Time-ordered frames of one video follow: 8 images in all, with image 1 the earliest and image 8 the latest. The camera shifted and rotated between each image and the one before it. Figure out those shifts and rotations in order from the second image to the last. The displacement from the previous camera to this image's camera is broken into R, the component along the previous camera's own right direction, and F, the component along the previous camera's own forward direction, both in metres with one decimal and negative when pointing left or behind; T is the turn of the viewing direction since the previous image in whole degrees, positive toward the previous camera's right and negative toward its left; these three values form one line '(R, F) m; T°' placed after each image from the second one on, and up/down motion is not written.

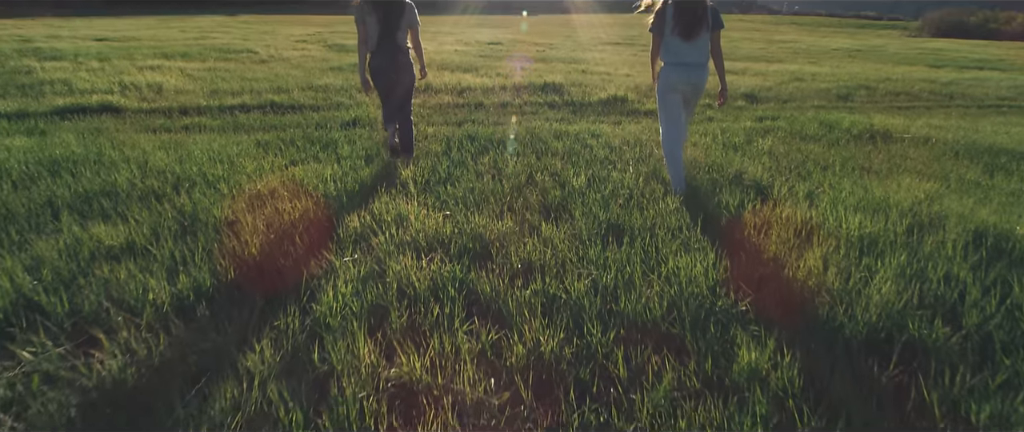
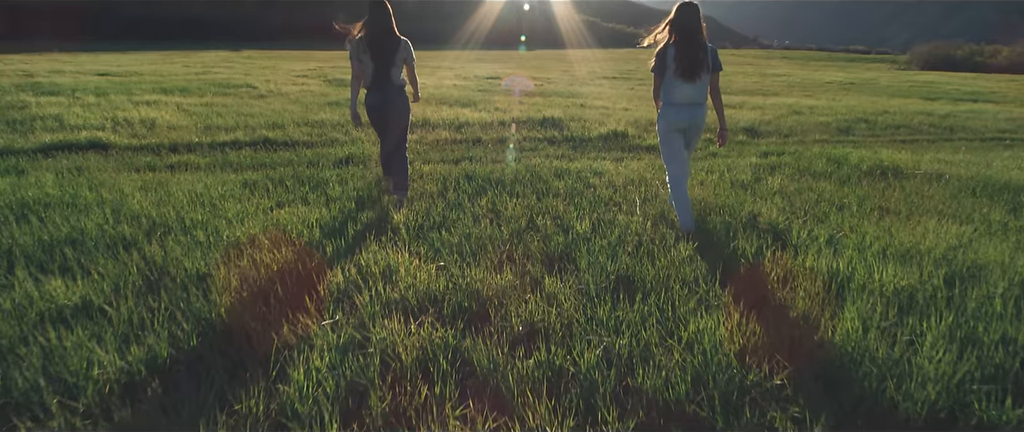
(0.0, +0.3) m; 0°
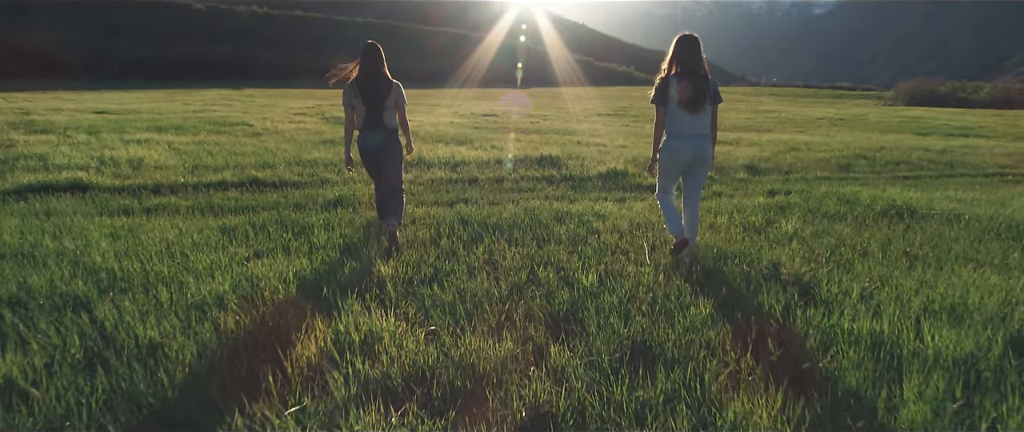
(0.0, +0.4) m; 0°
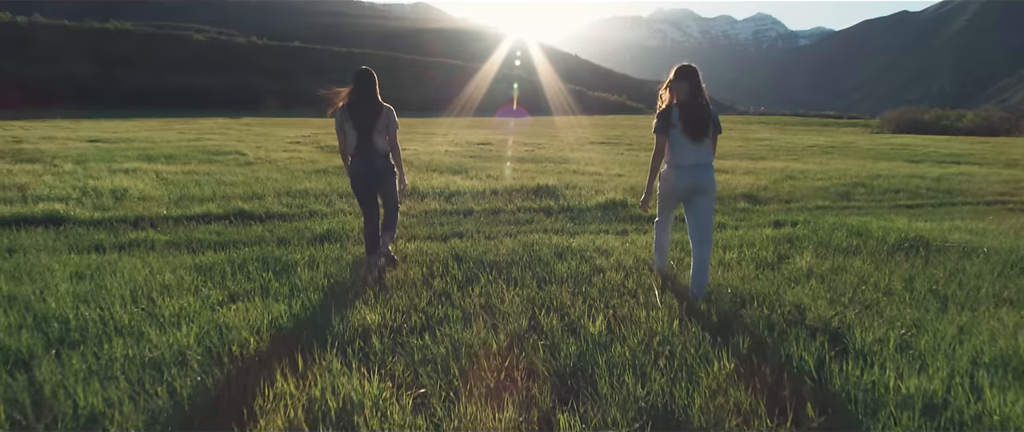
(0.0, +0.4) m; +1°
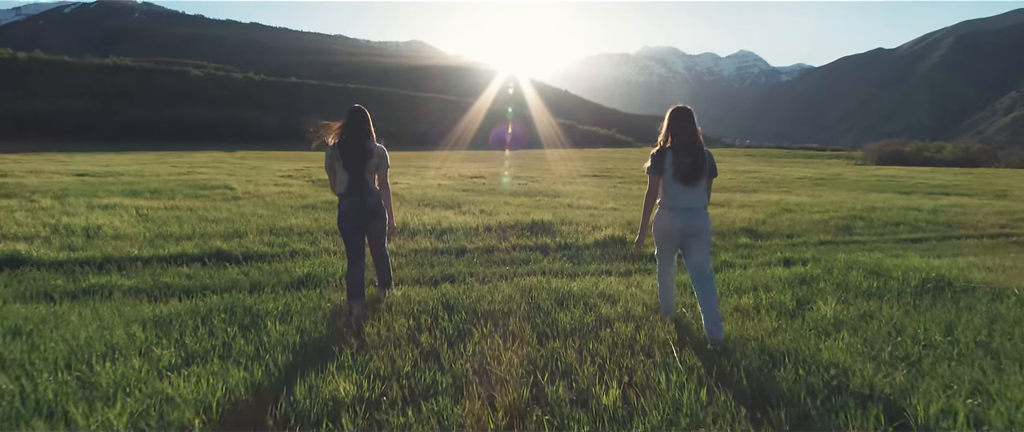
(0.0, +0.5) m; +1°
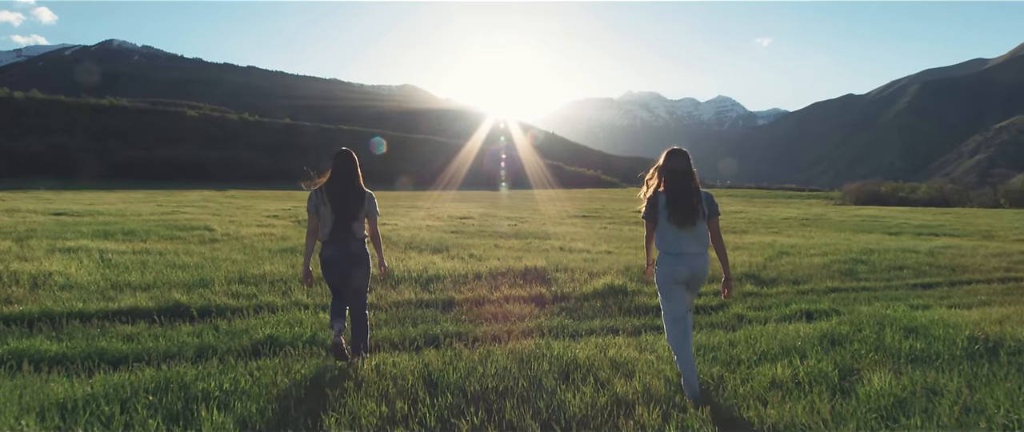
(-0.1, +0.8) m; +1°
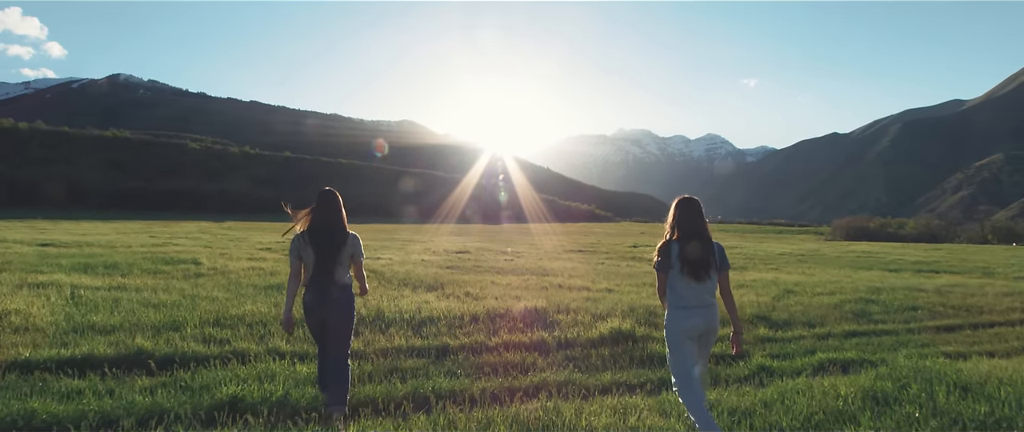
(-0.1, +0.7) m; 0°
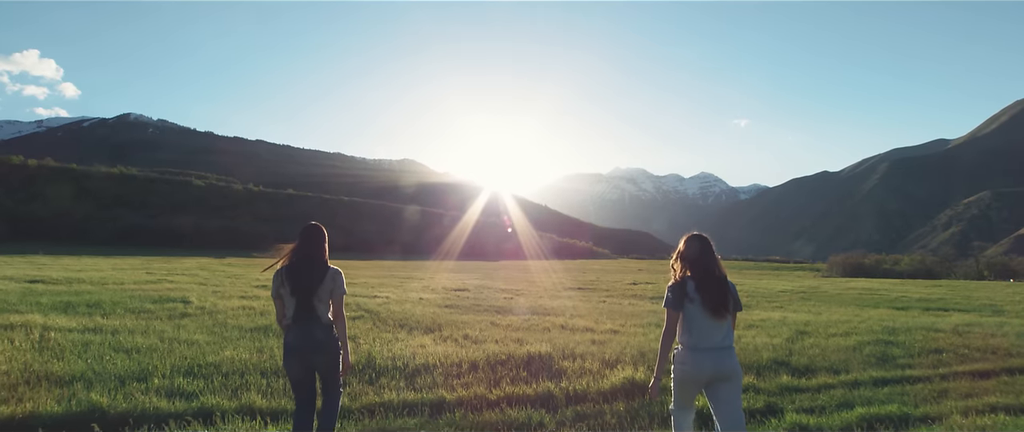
(-0.1, +0.8) m; 0°
